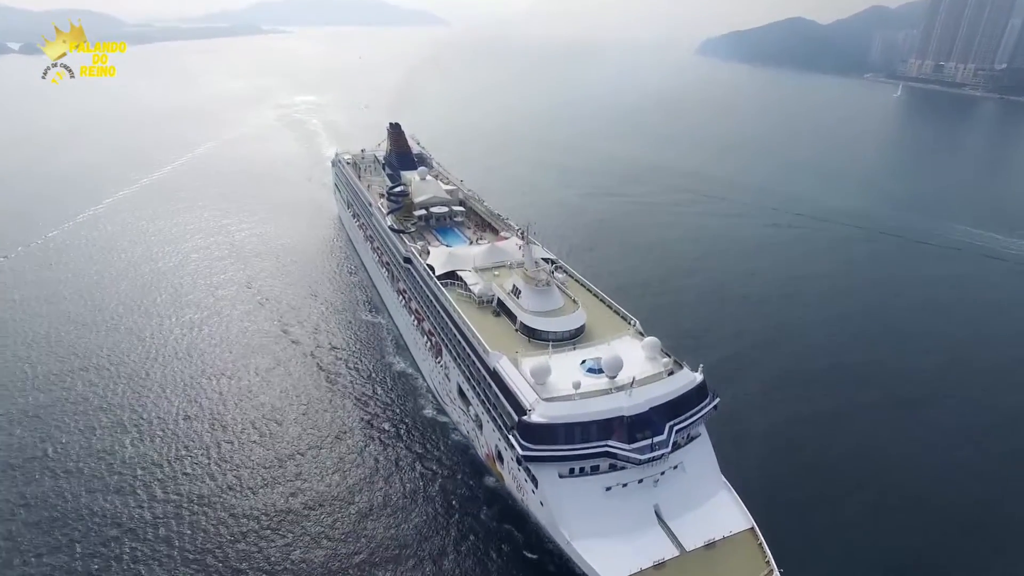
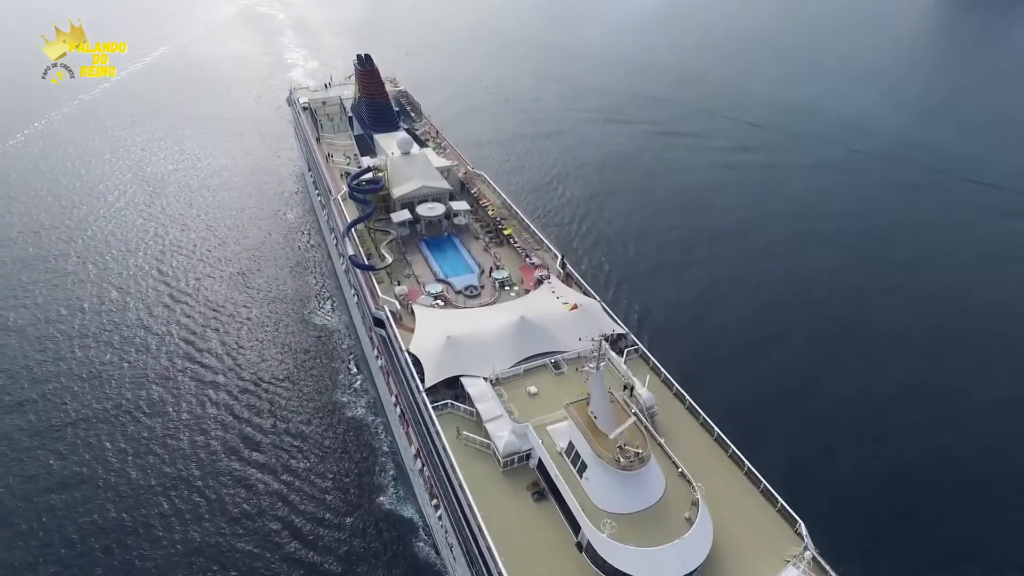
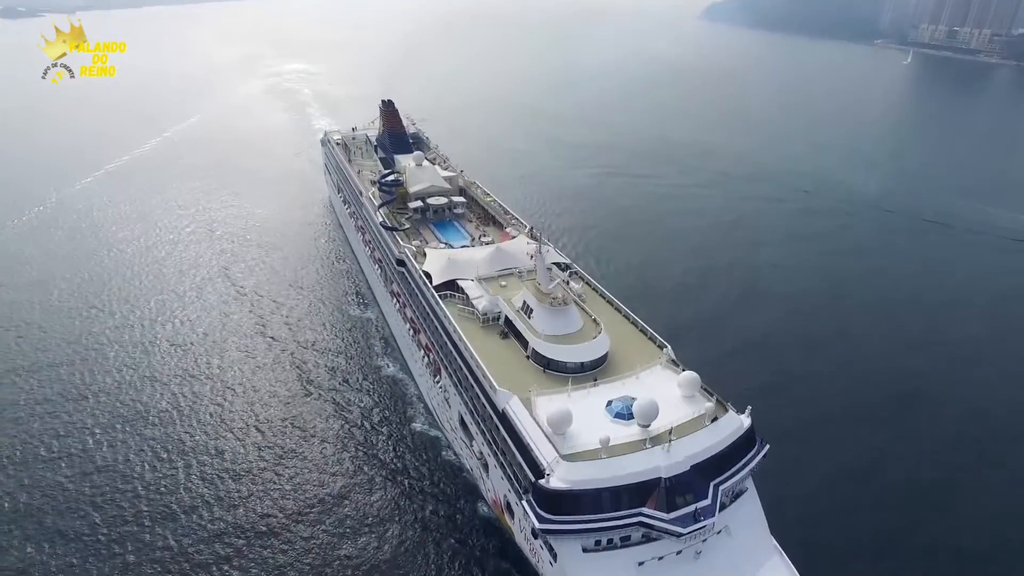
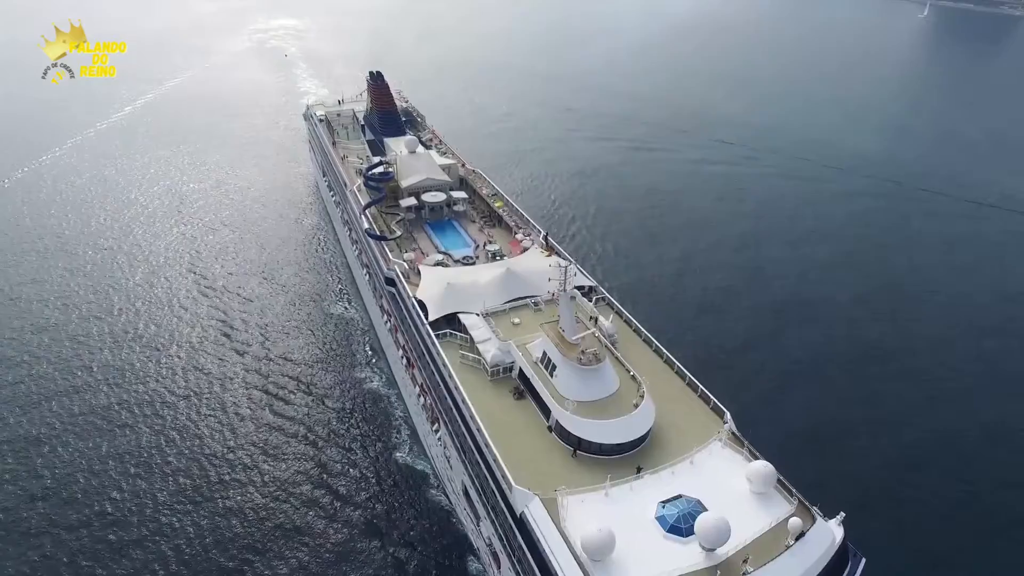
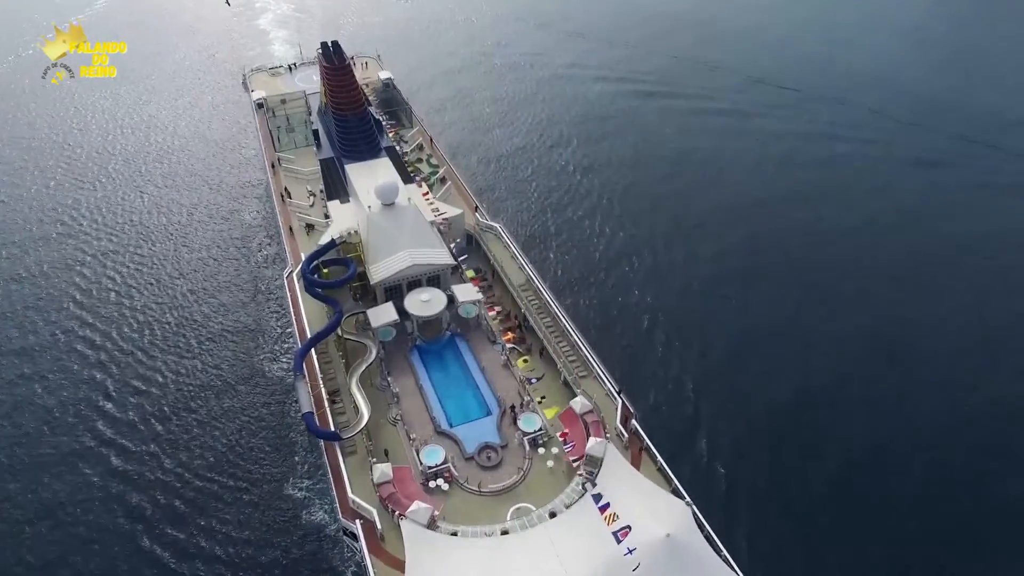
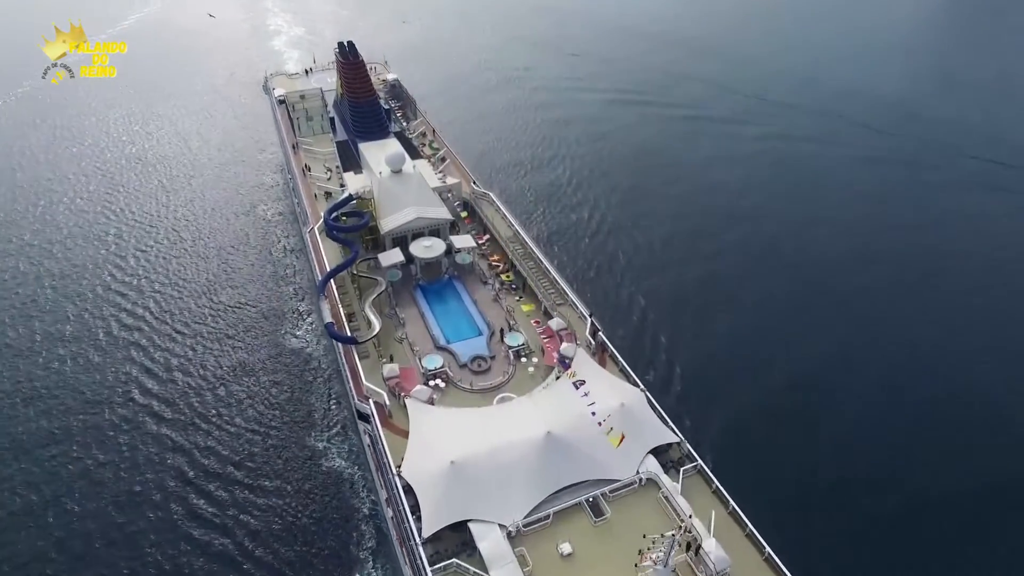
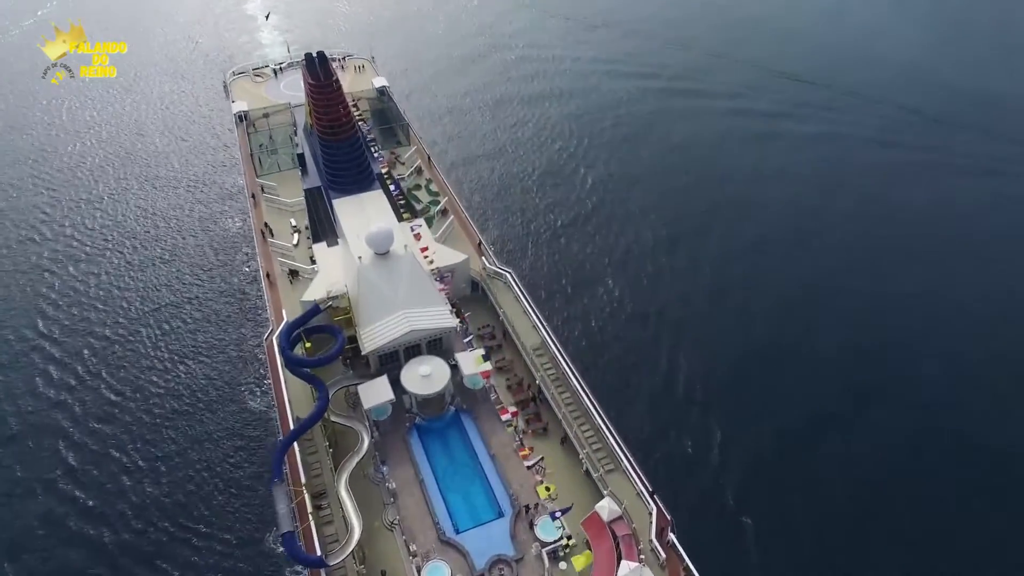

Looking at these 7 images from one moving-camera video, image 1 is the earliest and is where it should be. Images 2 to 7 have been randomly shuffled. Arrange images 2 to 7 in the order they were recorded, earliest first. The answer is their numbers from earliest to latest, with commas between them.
3, 4, 2, 6, 5, 7
